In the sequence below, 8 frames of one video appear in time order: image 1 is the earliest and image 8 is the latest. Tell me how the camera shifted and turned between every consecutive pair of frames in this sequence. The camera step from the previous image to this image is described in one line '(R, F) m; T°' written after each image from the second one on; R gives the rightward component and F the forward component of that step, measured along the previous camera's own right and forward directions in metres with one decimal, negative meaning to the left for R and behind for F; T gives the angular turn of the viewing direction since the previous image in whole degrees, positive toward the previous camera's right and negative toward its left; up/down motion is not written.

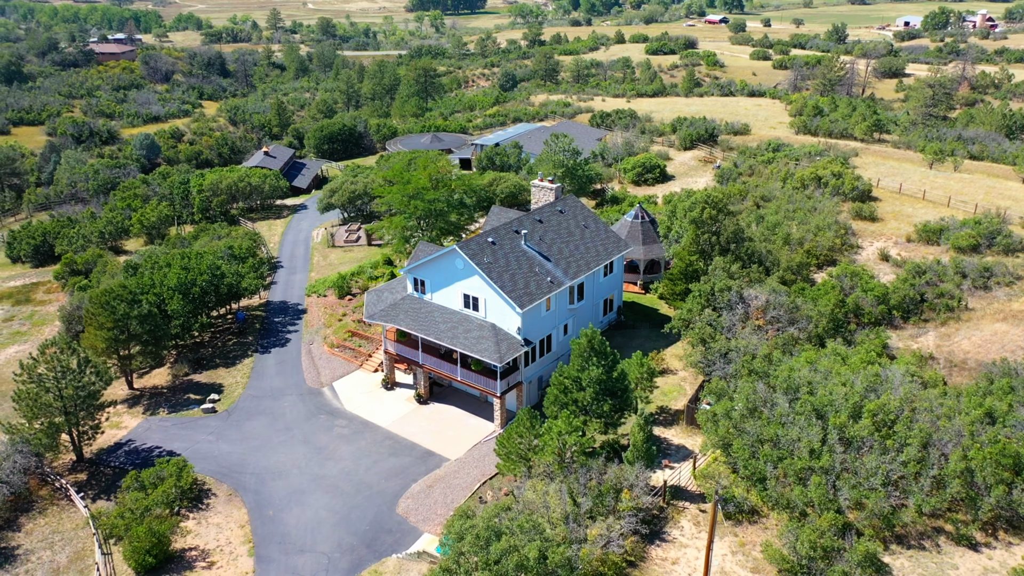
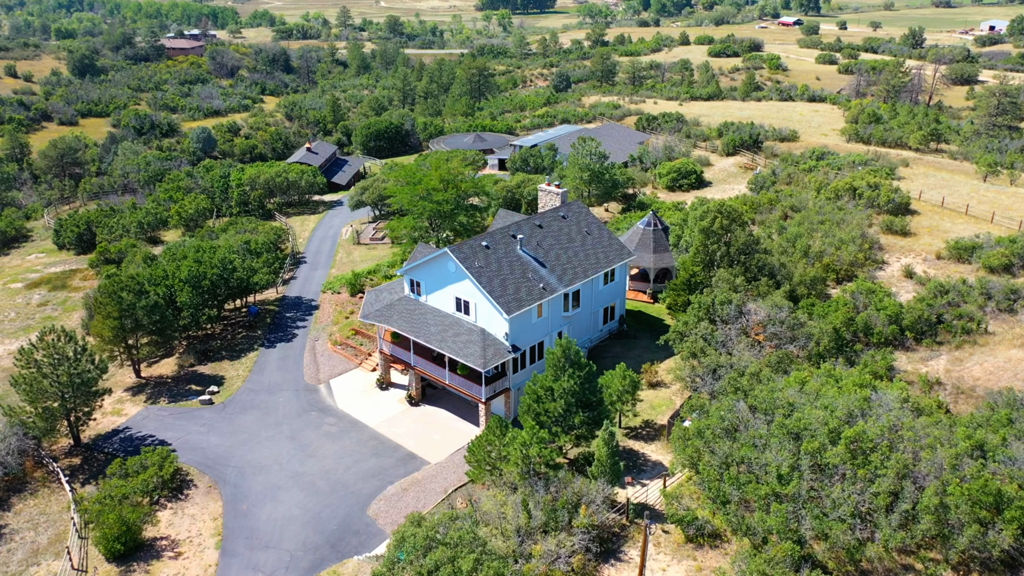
(+2.7, +0.4) m; -5°
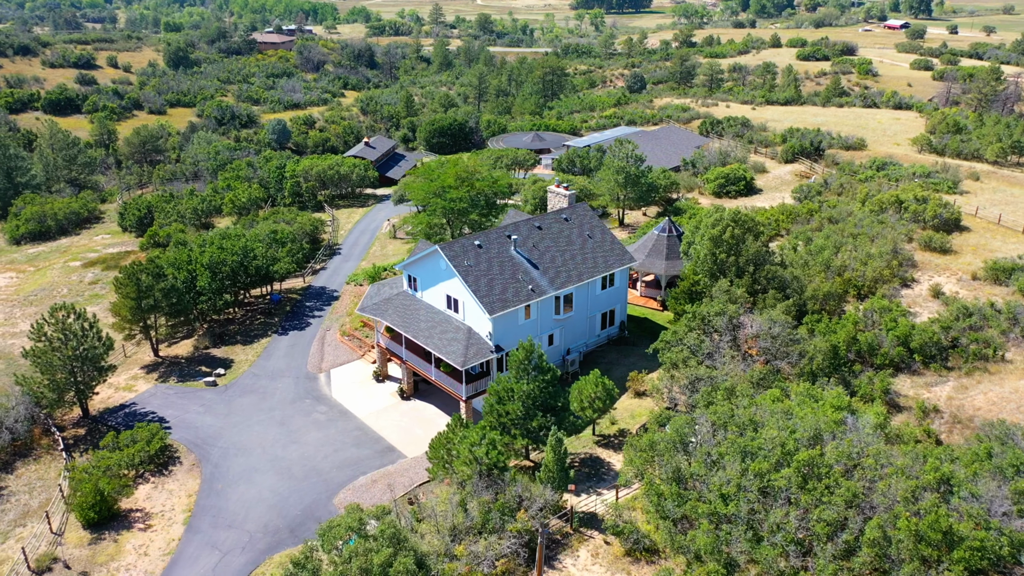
(+3.7, +0.2) m; -6°
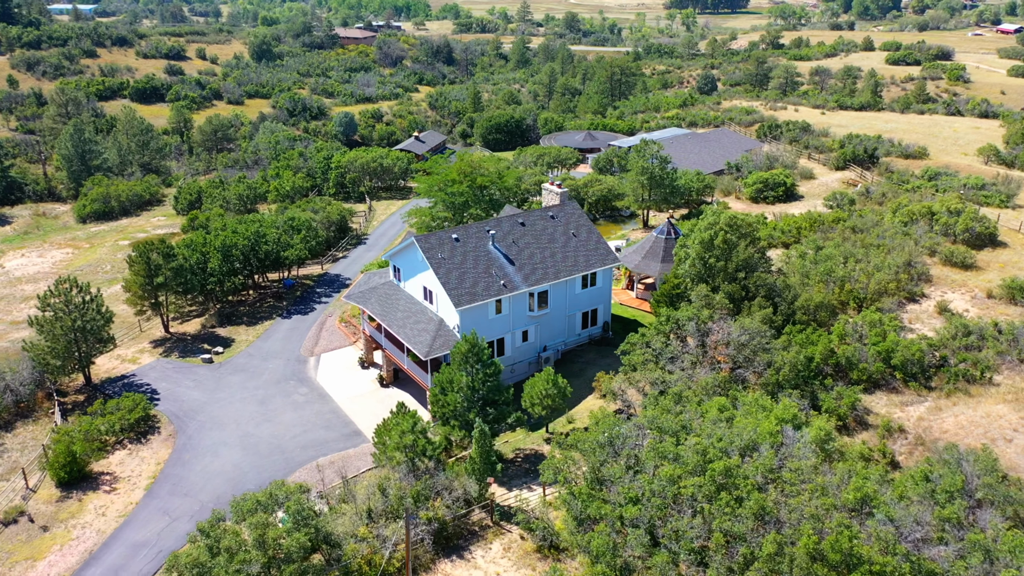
(+4.3, 0.0) m; -6°
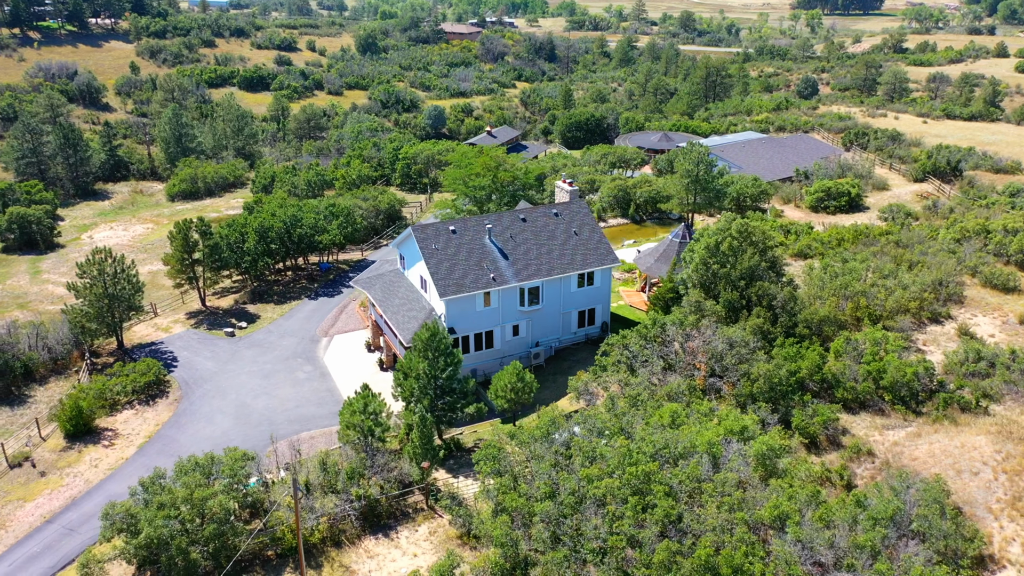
(+4.6, -0.1) m; -8°
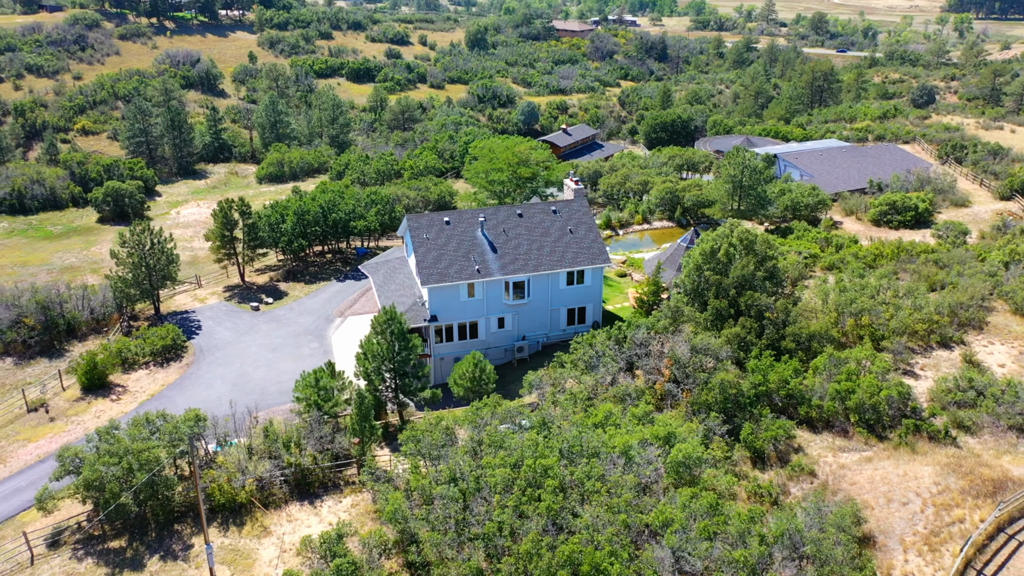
(+5.3, -0.2) m; -8°
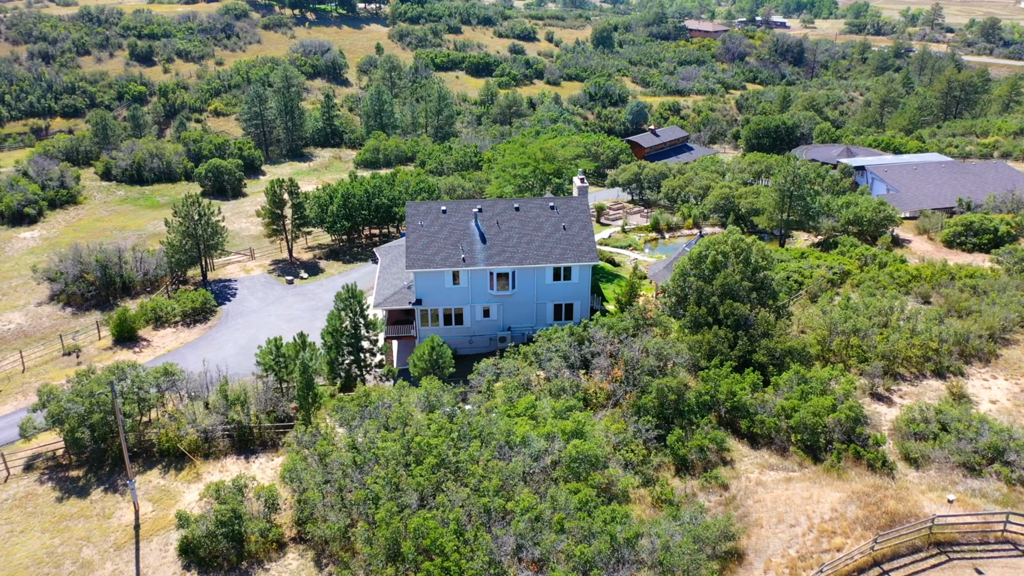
(+6.3, -0.2) m; -10°
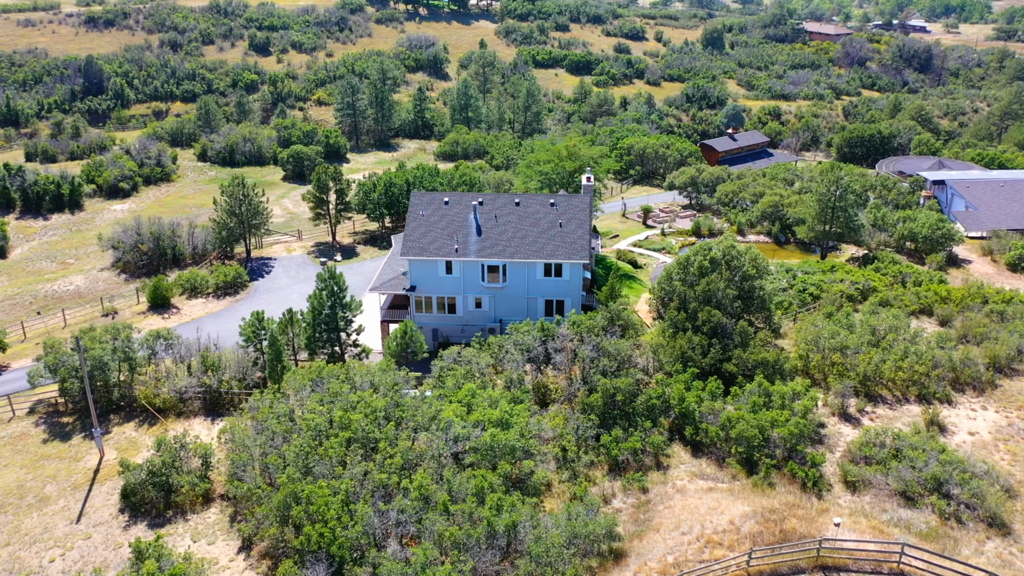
(+5.3, -0.2) m; -8°
